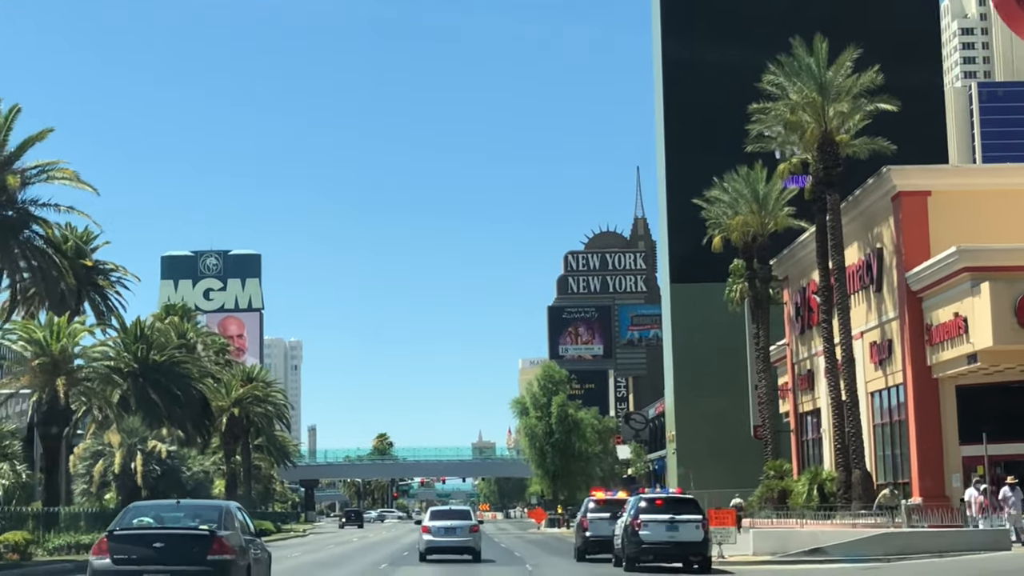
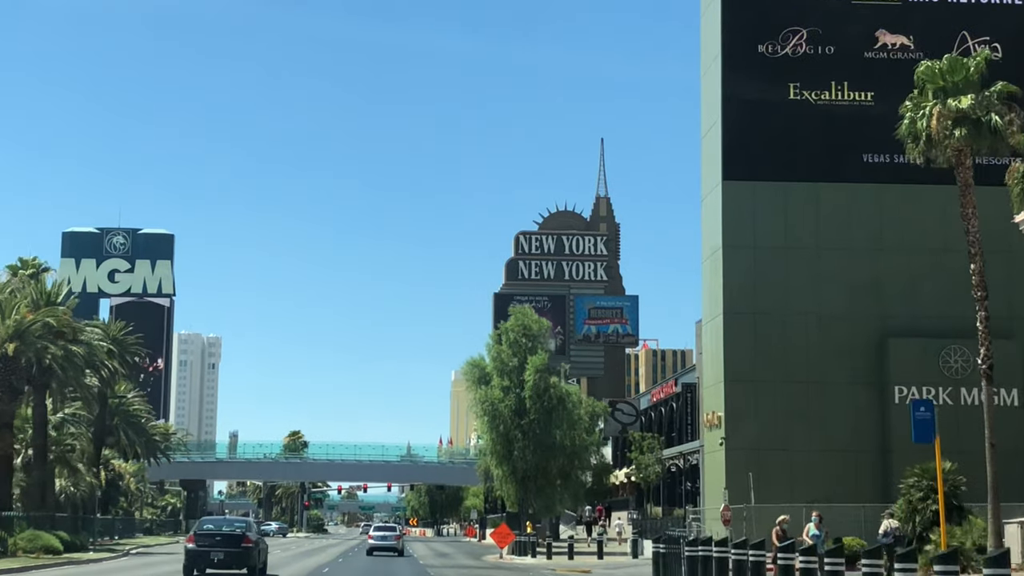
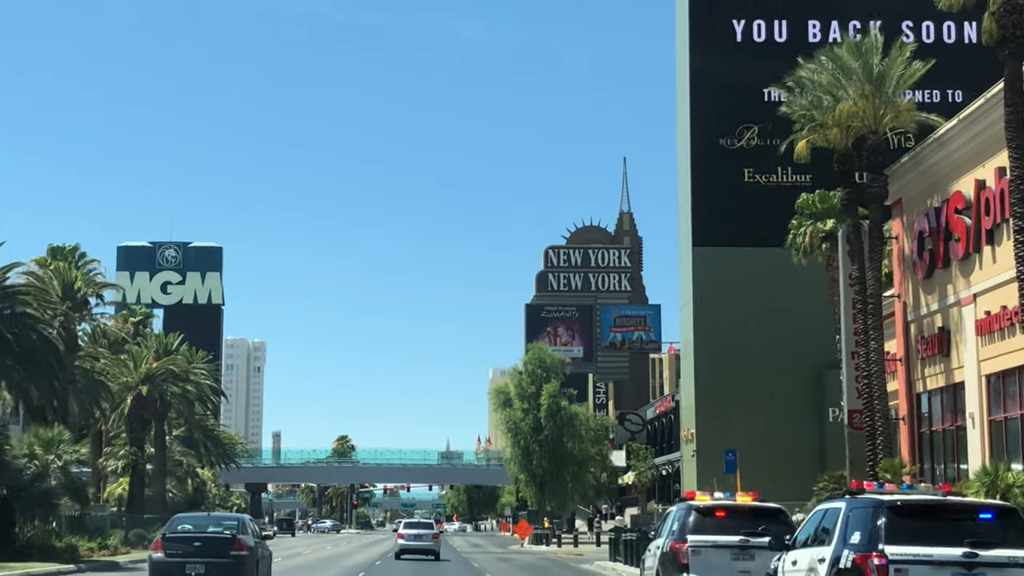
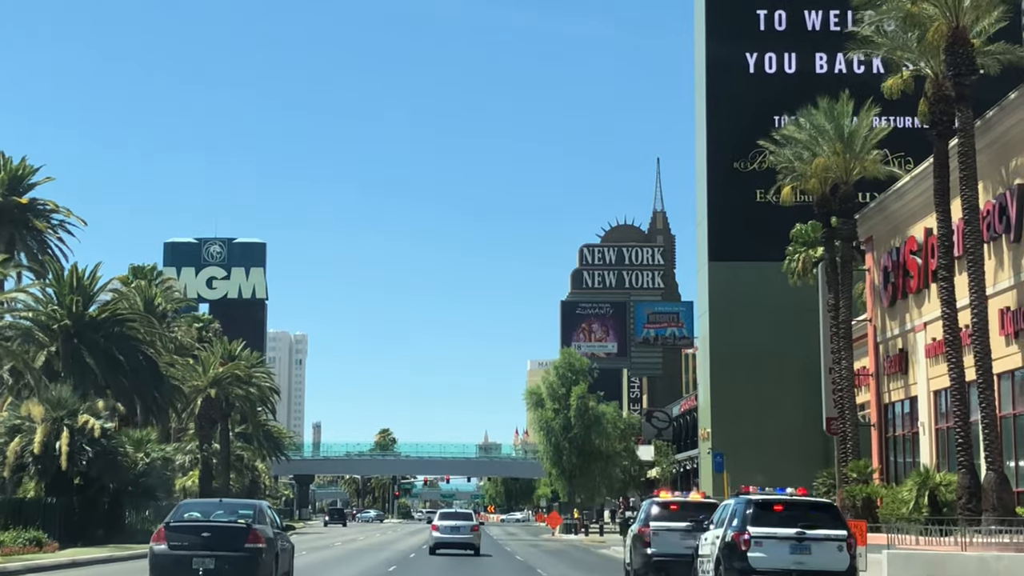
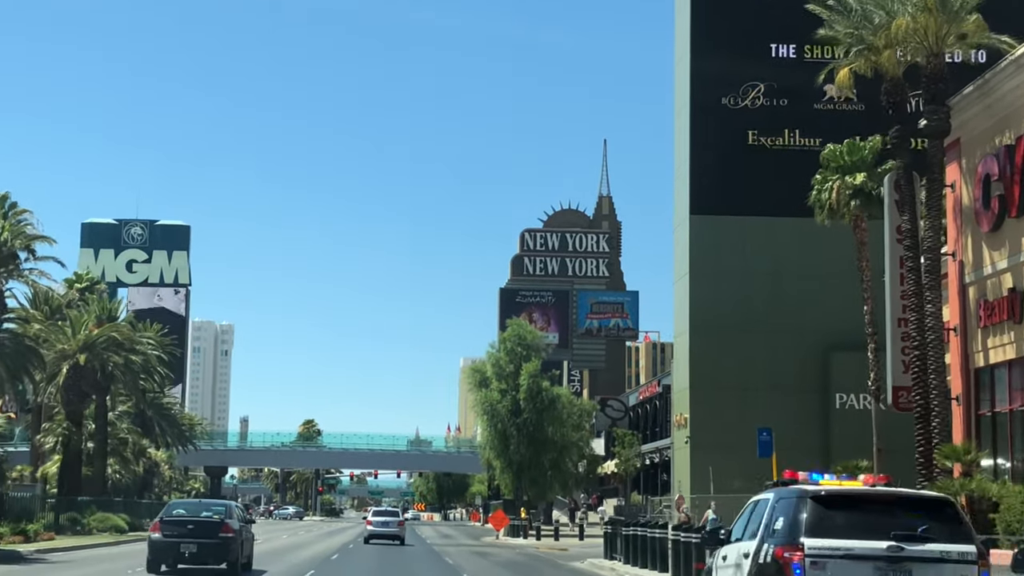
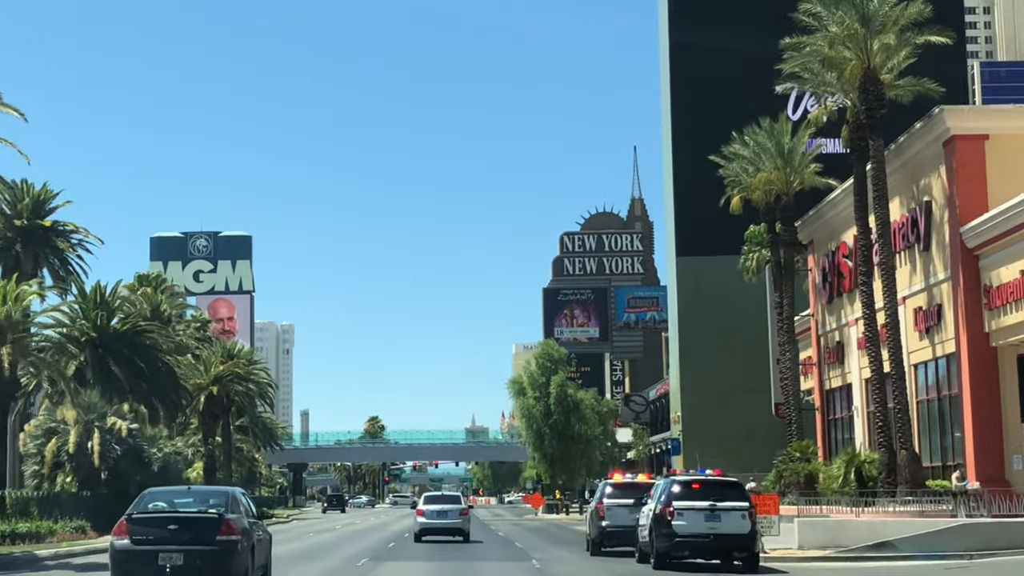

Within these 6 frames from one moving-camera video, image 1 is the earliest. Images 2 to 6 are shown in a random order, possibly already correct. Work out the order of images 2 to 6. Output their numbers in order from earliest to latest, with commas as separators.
6, 4, 3, 5, 2
